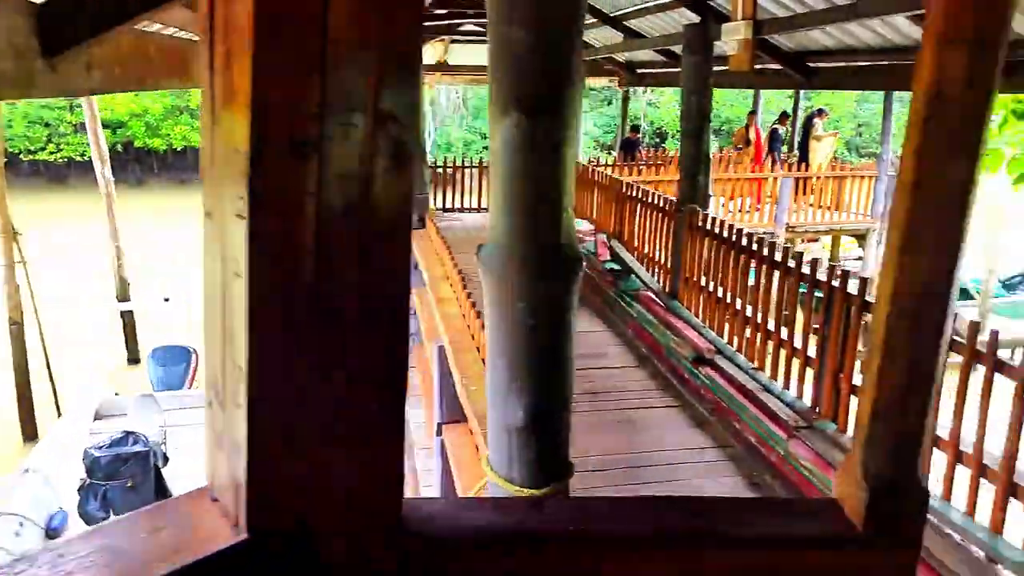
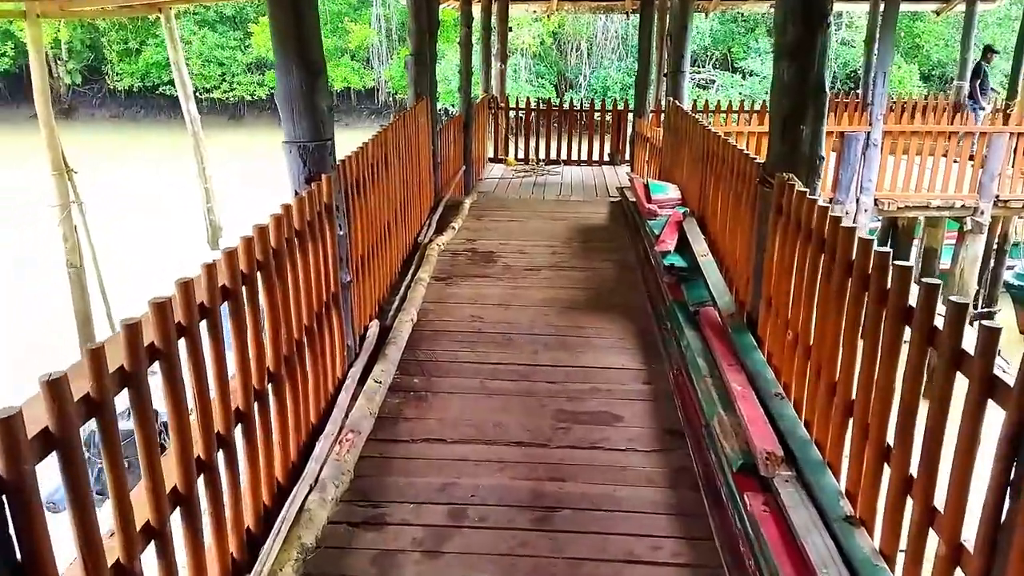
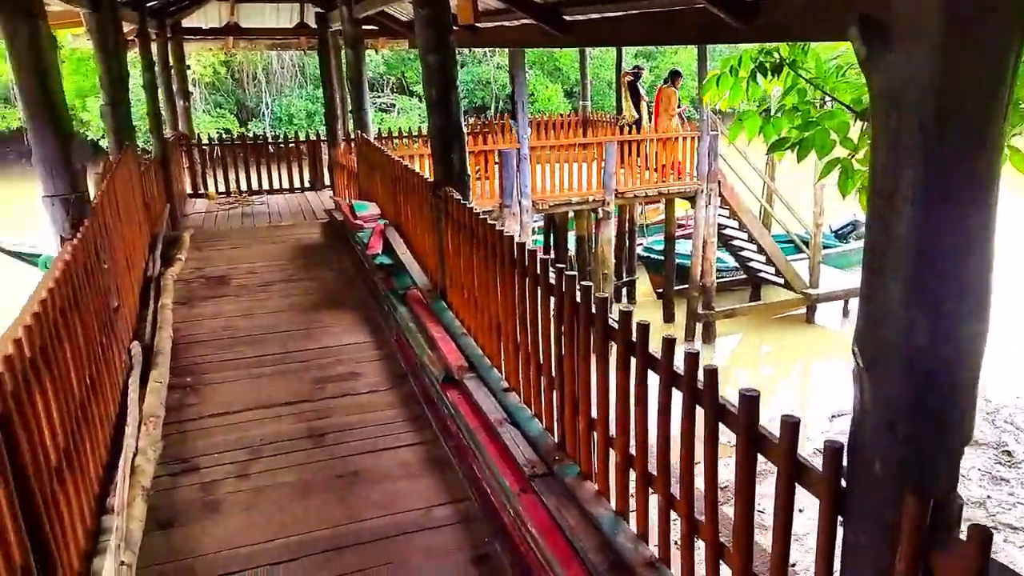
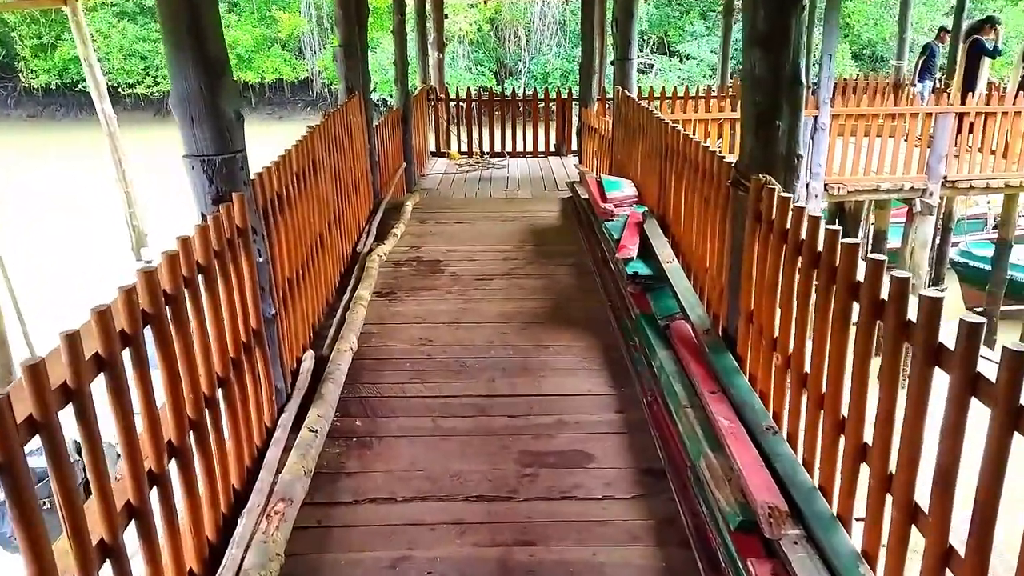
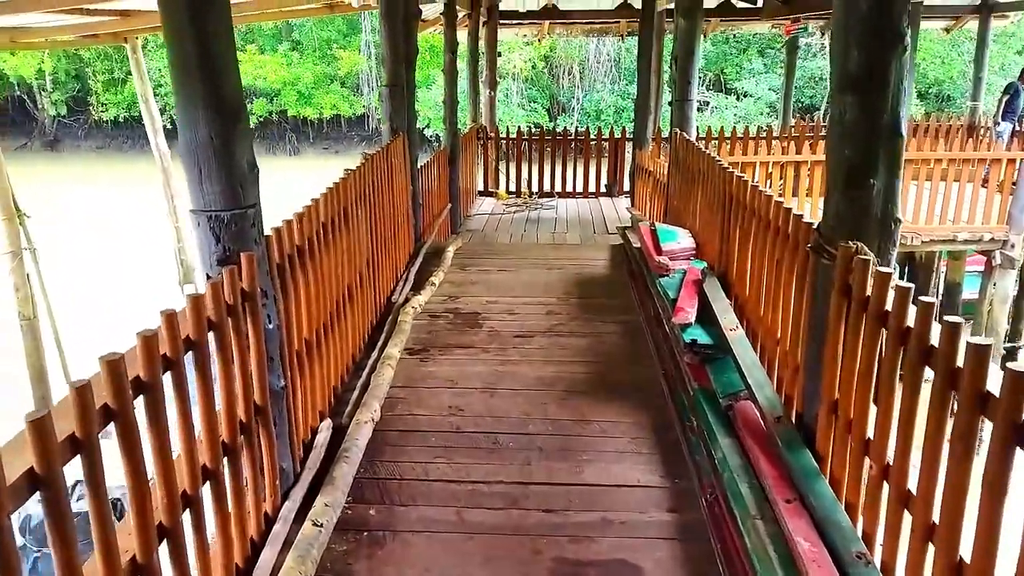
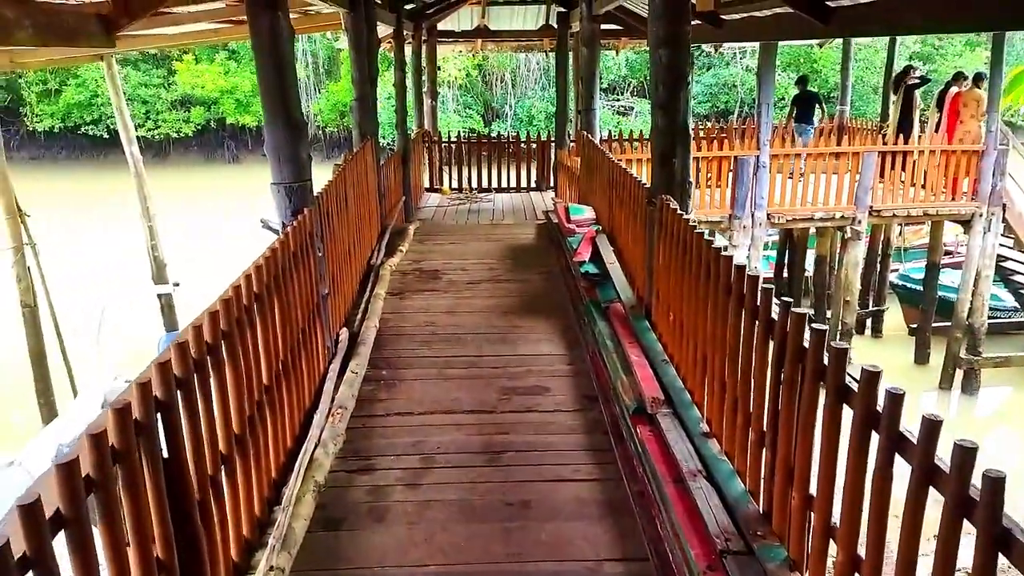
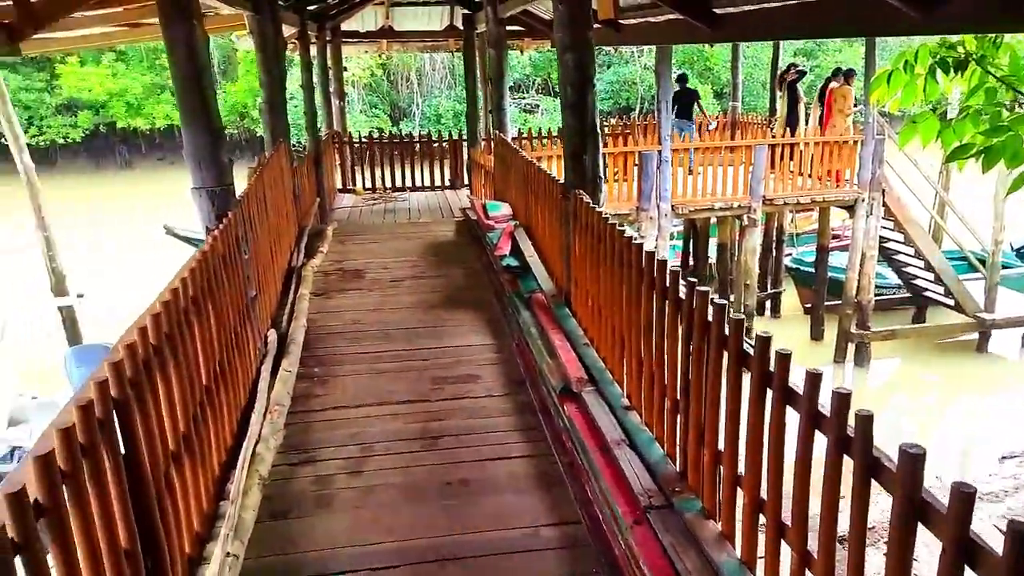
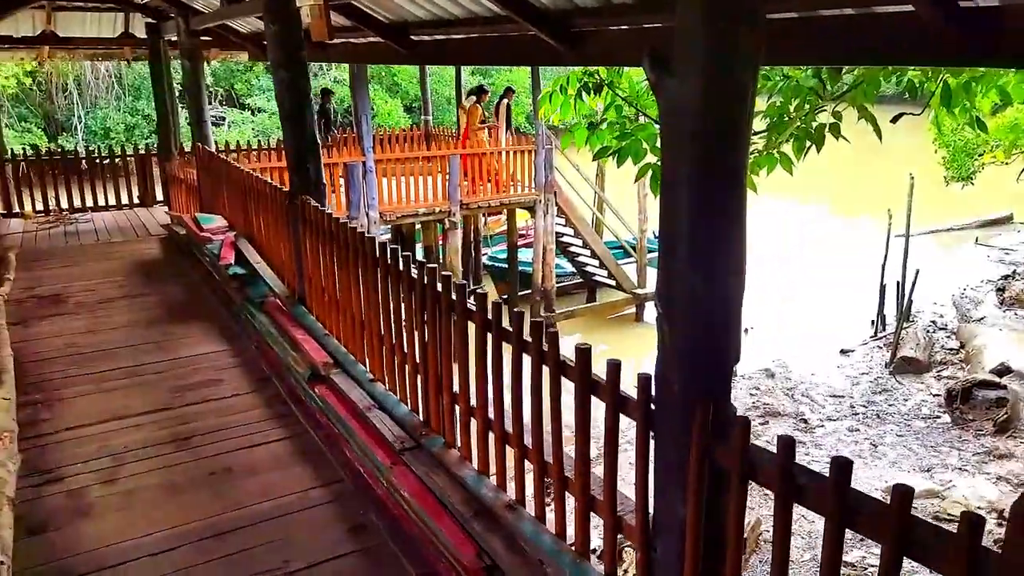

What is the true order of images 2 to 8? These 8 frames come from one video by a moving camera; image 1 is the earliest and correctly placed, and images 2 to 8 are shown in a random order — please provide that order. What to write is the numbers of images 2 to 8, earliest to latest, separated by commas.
8, 3, 7, 6, 2, 4, 5
